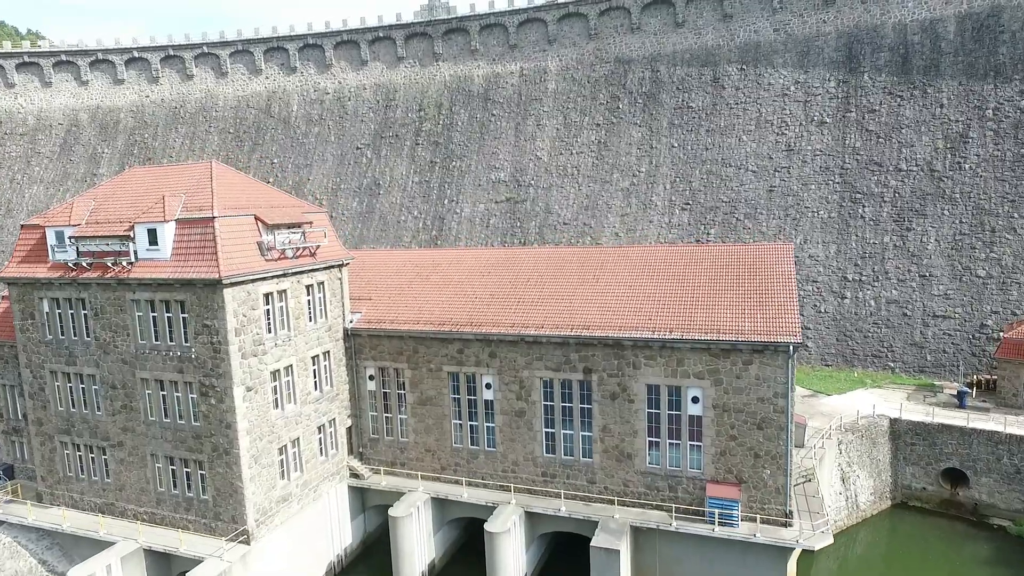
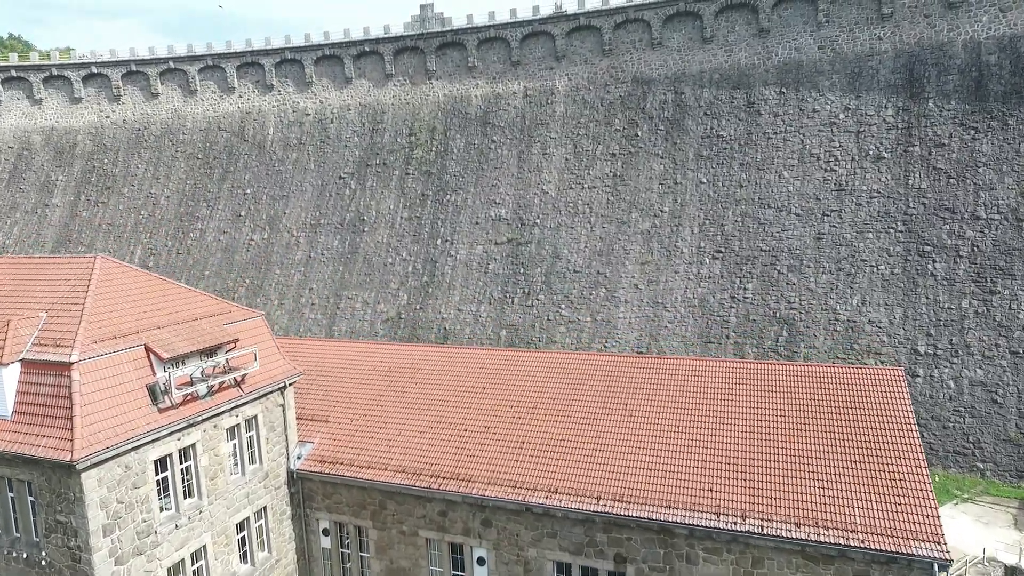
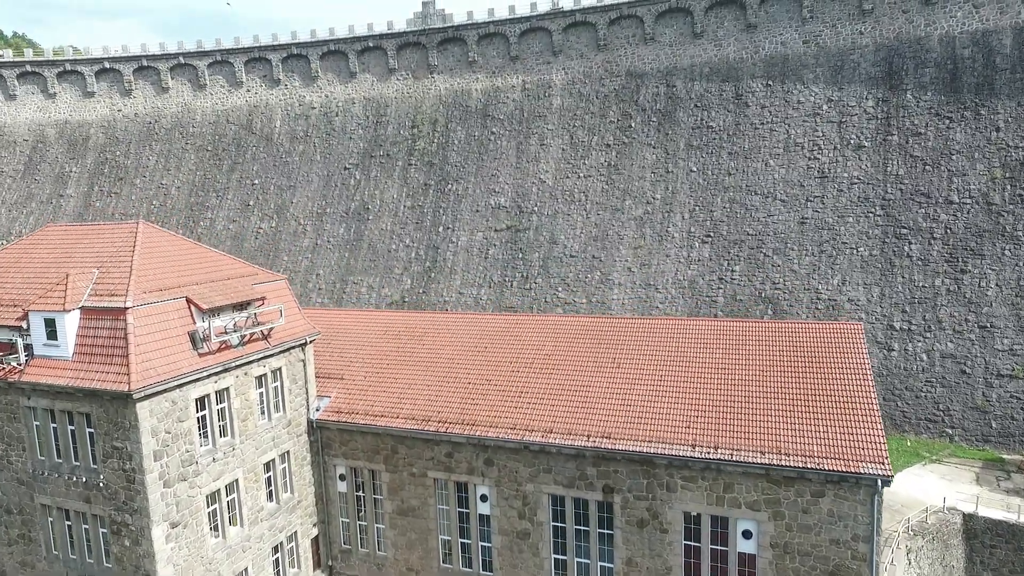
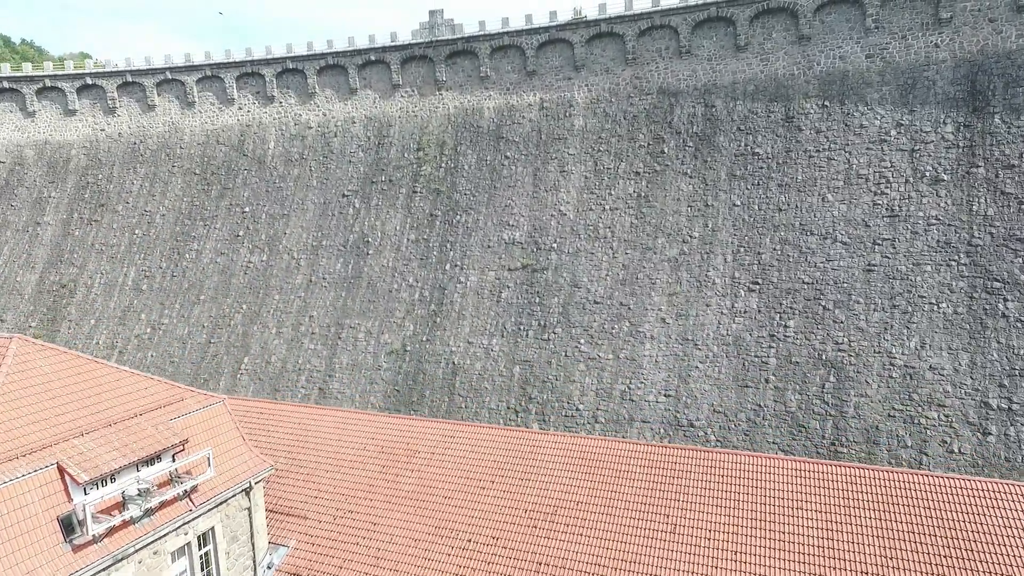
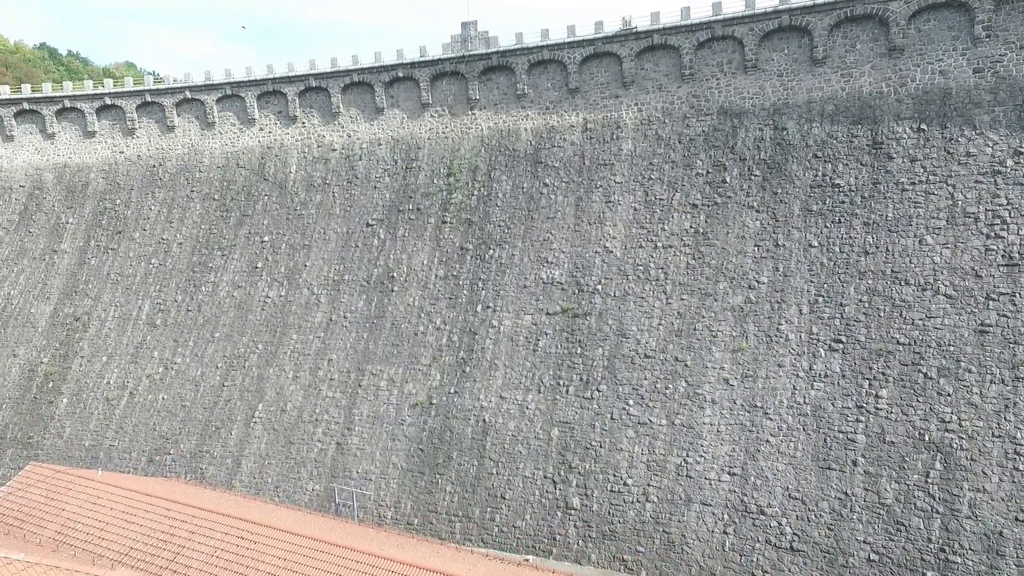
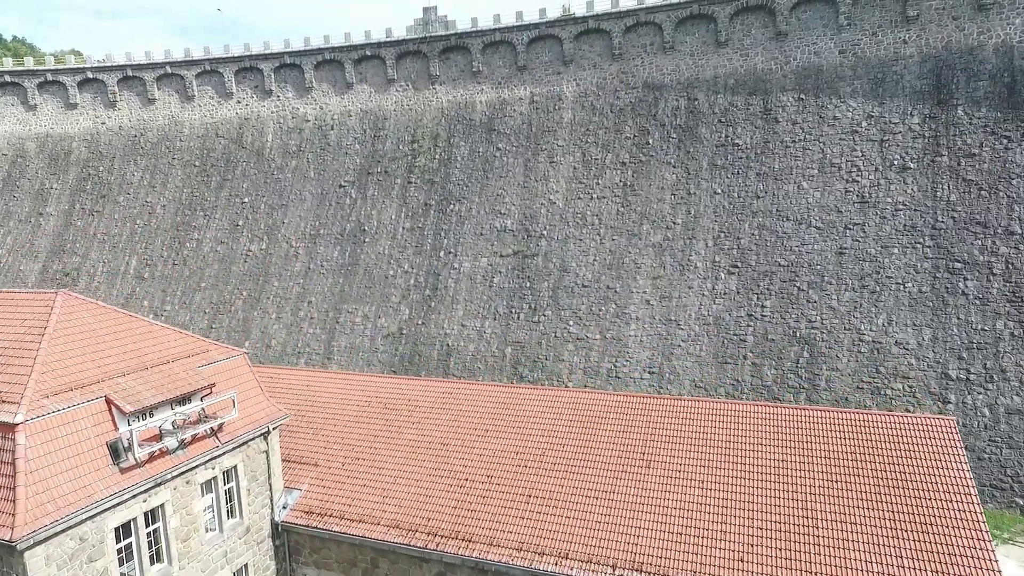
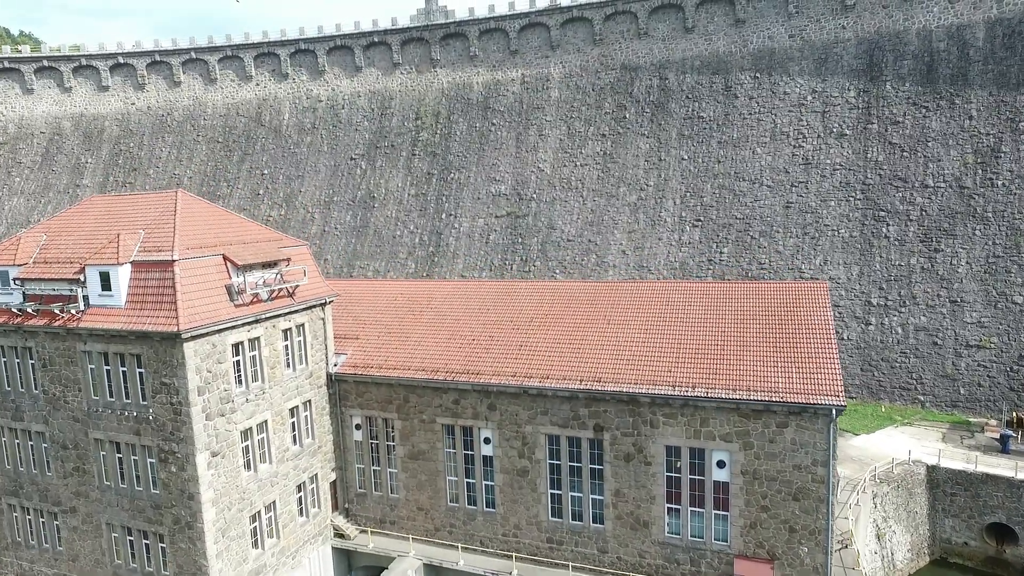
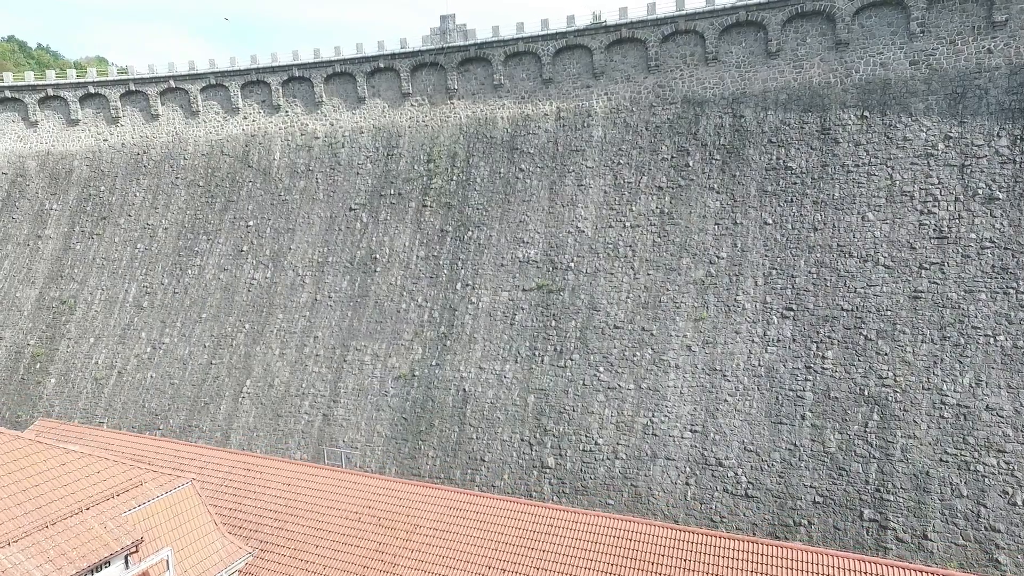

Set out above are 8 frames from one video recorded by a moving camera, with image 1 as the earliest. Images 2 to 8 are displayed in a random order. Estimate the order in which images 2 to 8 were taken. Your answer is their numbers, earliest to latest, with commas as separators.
7, 3, 2, 6, 4, 8, 5
